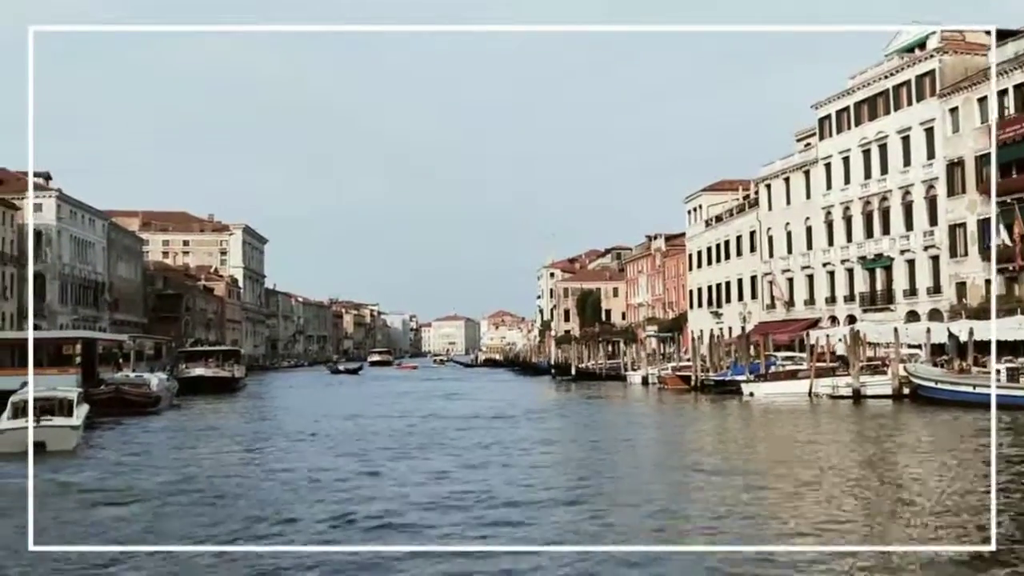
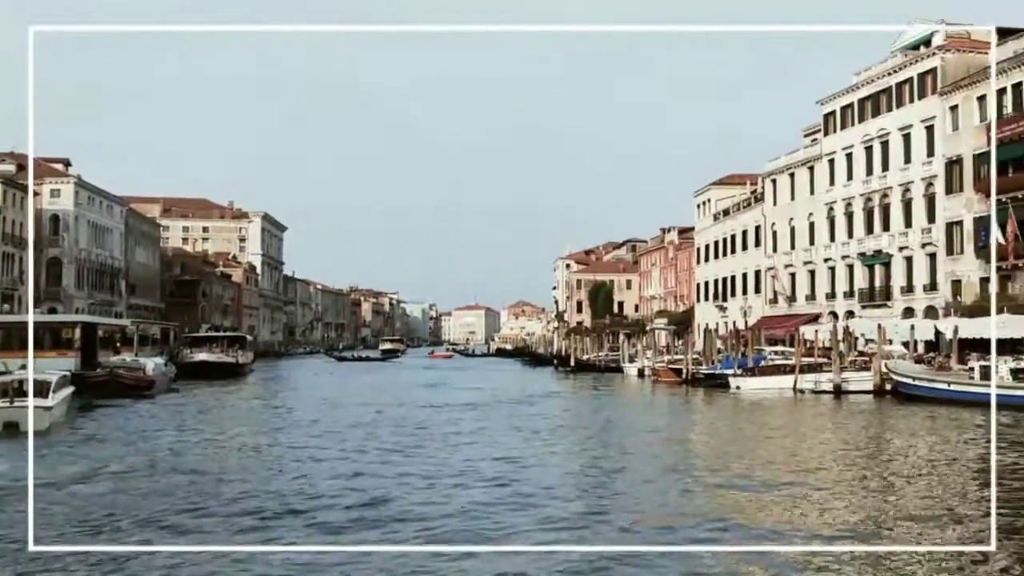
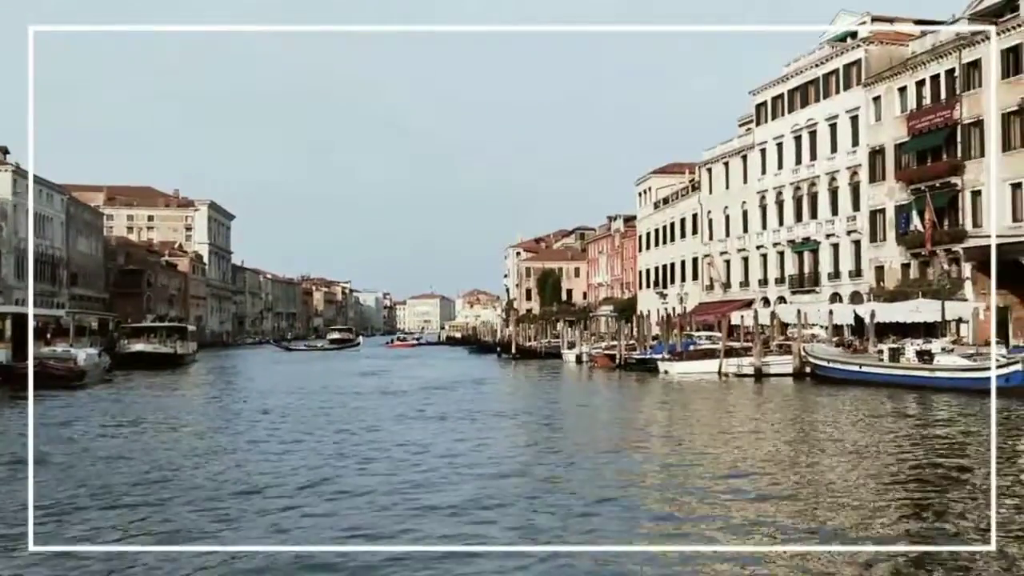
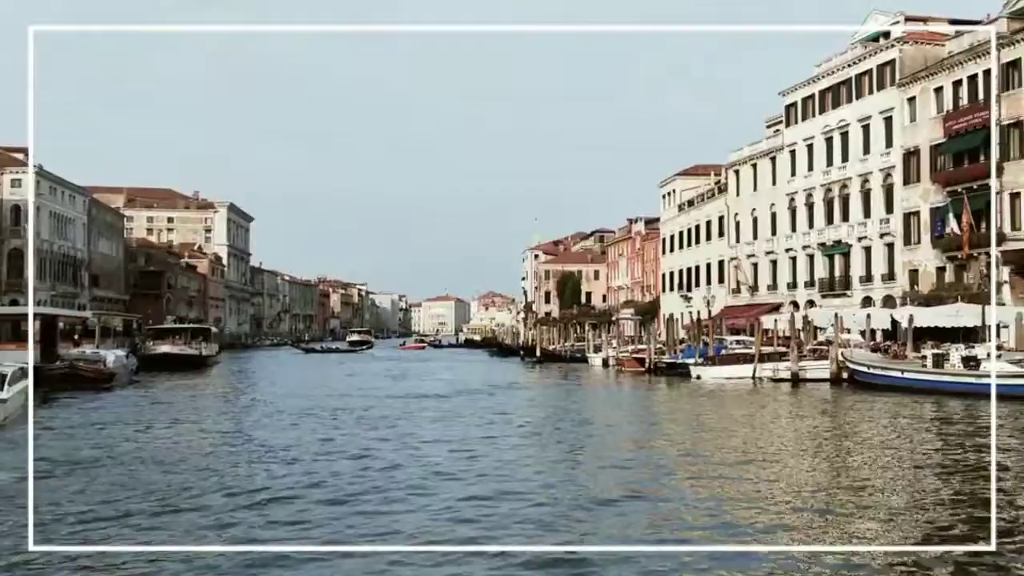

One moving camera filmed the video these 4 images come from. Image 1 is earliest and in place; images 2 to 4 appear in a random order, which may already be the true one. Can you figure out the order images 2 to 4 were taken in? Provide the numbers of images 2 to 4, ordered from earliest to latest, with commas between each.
2, 4, 3
